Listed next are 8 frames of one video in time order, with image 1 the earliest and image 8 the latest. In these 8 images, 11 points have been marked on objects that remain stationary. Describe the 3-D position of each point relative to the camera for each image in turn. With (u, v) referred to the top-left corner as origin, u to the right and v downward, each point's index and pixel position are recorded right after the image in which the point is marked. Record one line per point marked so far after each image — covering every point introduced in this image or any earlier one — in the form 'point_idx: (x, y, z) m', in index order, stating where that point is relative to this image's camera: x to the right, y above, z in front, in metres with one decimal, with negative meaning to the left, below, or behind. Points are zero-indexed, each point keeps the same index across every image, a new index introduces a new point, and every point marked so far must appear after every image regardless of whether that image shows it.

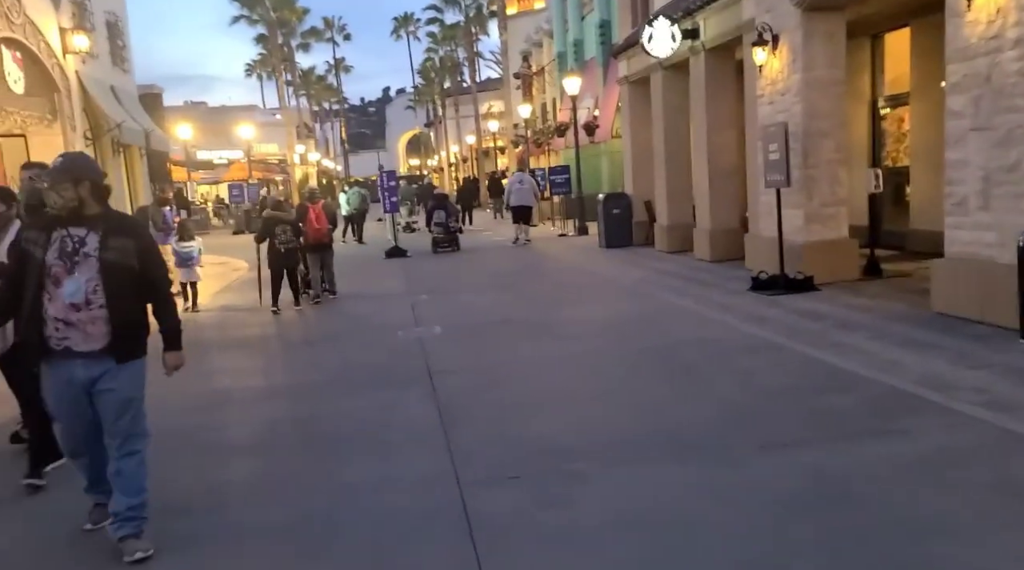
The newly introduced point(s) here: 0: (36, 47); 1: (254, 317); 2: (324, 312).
0: (-7.7, +3.8, +15.0) m
1: (-3.7, -0.4, +13.4) m
2: (-2.7, -0.4, +13.5) m
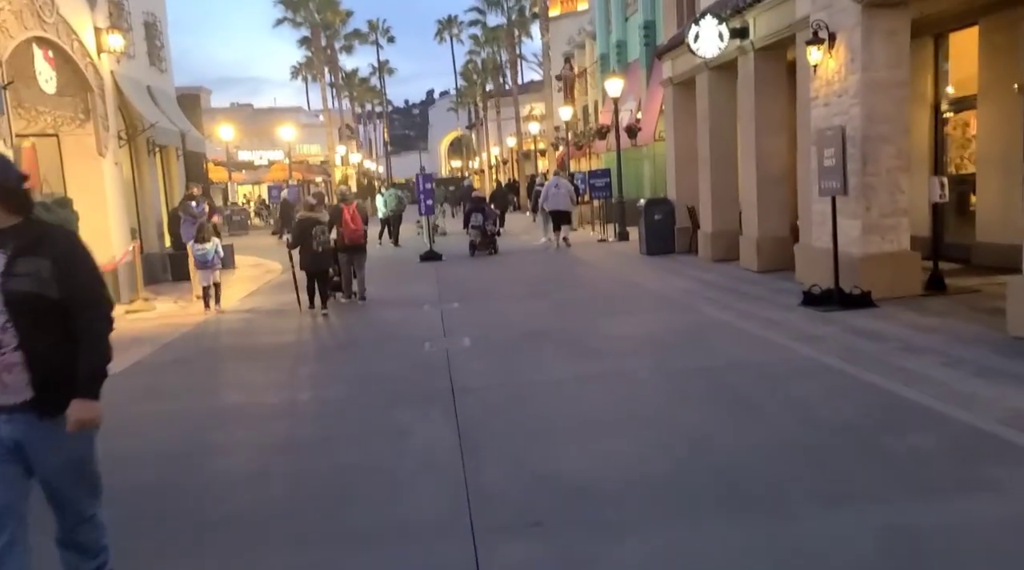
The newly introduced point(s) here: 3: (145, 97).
0: (-7.1, +3.8, +14.8) m
1: (-3.2, -0.5, +13.0) m
2: (-2.2, -0.5, +13.1) m
3: (-7.3, +3.7, +18.8) m
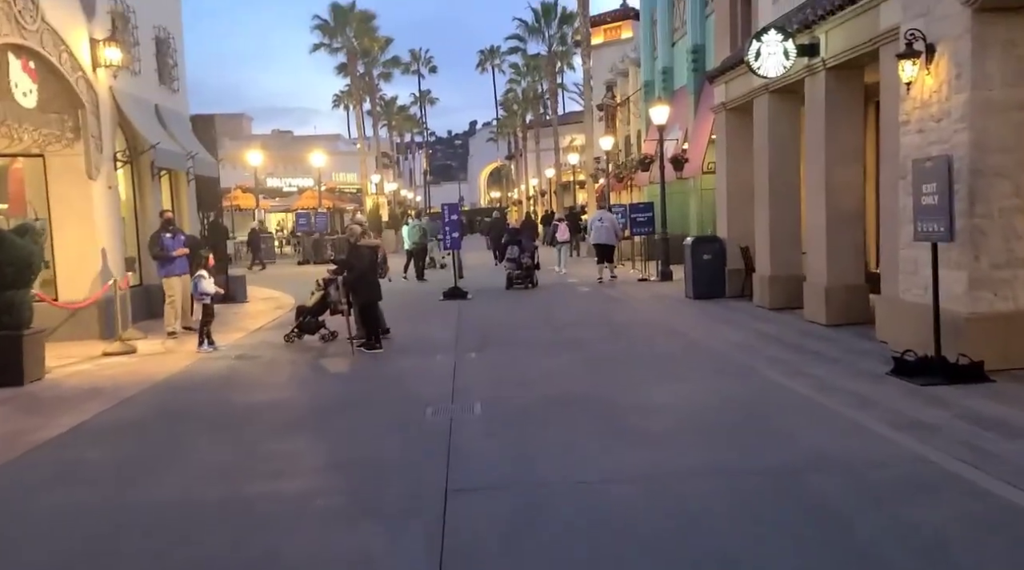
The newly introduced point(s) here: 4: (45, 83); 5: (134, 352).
0: (-6.6, +3.3, +13.4) m
1: (-2.8, -1.1, +11.3) m
2: (-1.9, -1.0, +11.4) m
3: (-6.7, +3.1, +17.4) m
4: (-6.9, +3.0, +13.9) m
5: (-5.3, -0.9, +13.0) m
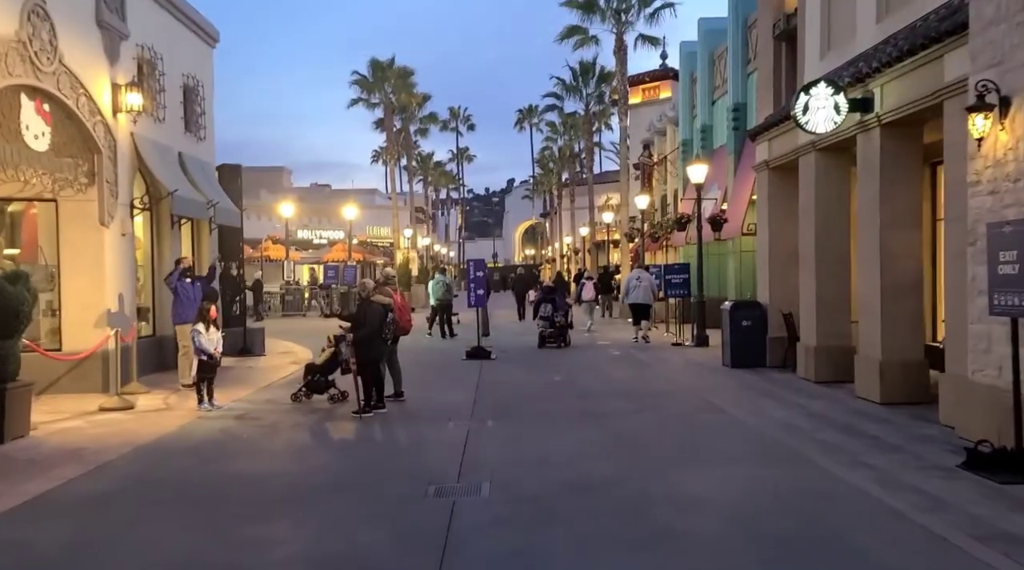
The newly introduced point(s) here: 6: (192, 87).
0: (-6.1, +2.6, +13.0) m
1: (-2.6, -1.7, +10.4) m
2: (-1.7, -1.7, +10.5) m
3: (-6.1, +2.2, +16.9) m
4: (-6.5, +2.3, +13.4) m
5: (-5.0, -1.6, +12.2) m
6: (-6.4, +4.0, +18.5) m
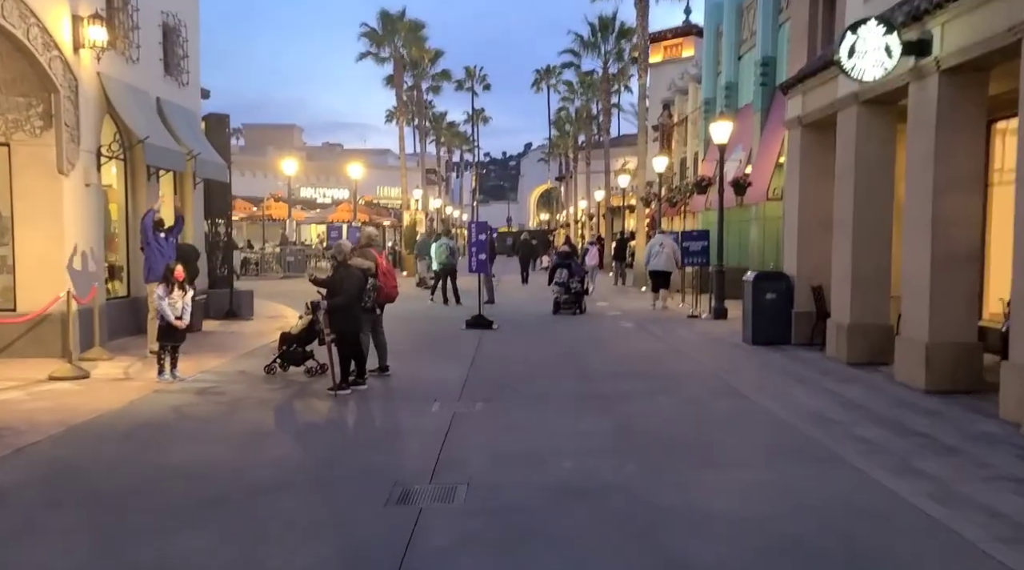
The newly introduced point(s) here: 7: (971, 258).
0: (-6.1, +3.2, +11.6) m
1: (-2.7, -1.3, +9.2) m
2: (-1.7, -1.3, +9.2) m
3: (-6.0, +2.9, +15.5) m
4: (-6.5, +2.9, +12.1) m
5: (-5.0, -1.1, +11.0) m
6: (-6.2, +4.7, +17.1) m
7: (+4.7, +0.3, +9.6) m
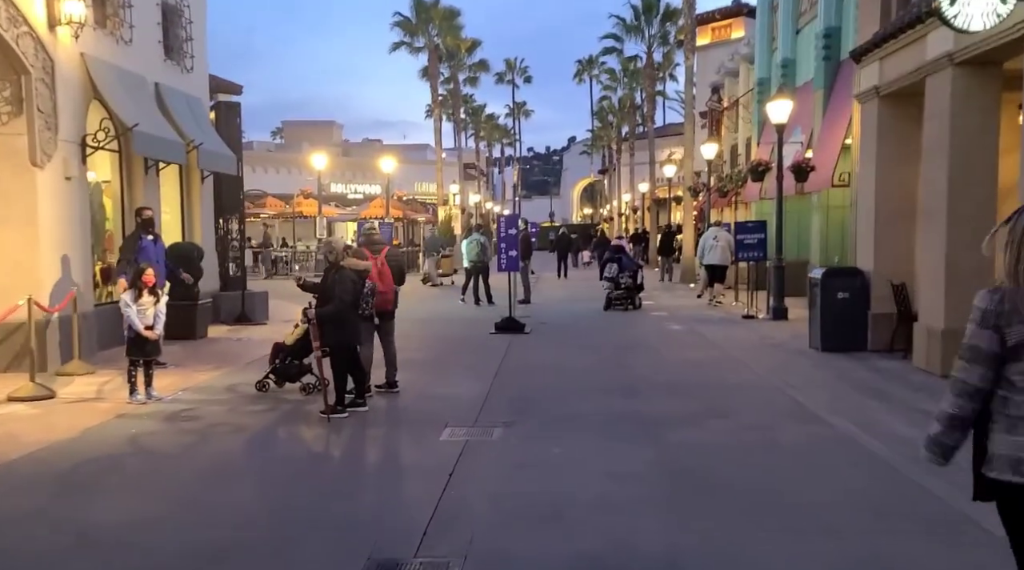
0: (-5.8, +3.1, +10.2) m
1: (-2.5, -1.3, +7.6) m
2: (-1.5, -1.3, +7.6) m
3: (-5.5, +2.8, +14.1) m
4: (-6.2, +2.8, +10.7) m
5: (-4.7, -1.2, +9.5) m
6: (-5.7, +4.7, +15.6) m
7: (+4.9, +0.3, +7.7) m
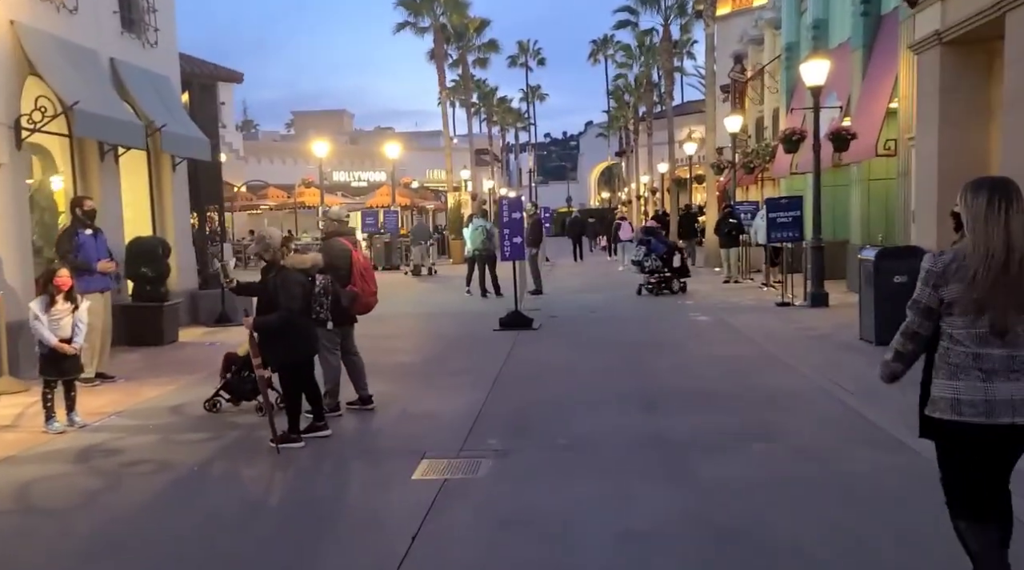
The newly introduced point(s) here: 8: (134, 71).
0: (-5.9, +3.0, +8.5) m
1: (-2.6, -1.4, +6.0) m
2: (-1.6, -1.3, +5.9) m
3: (-5.5, +2.8, +12.5) m
4: (-6.2, +2.7, +9.0) m
5: (-4.7, -1.2, +7.9) m
6: (-5.7, +4.7, +14.0) m
7: (+4.8, +0.5, +5.9) m
8: (-5.6, +3.2, +13.7) m
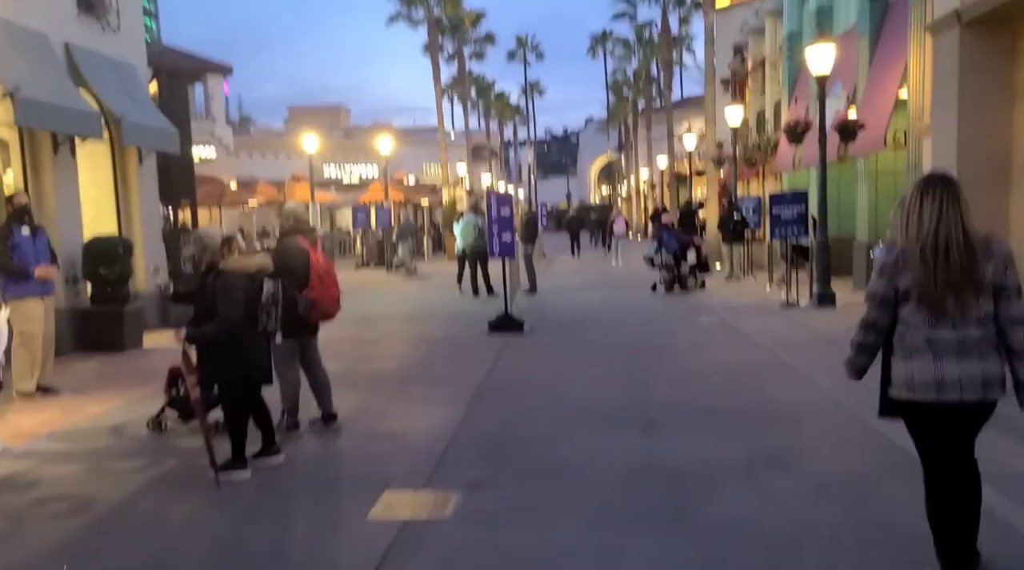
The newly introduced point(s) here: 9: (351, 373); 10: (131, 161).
0: (-6.1, +3.0, +7.7) m
1: (-2.7, -1.4, +5.1) m
2: (-1.8, -1.4, +5.0) m
3: (-5.7, +2.8, +11.6) m
4: (-6.4, +2.7, +8.2) m
5: (-4.9, -1.3, +7.1) m
6: (-5.9, +4.7, +13.1) m
7: (+4.7, +0.4, +5.0) m
8: (-5.8, +3.2, +12.9) m
9: (-1.8, -1.0, +10.6) m
10: (-5.8, +1.8, +14.0) m
